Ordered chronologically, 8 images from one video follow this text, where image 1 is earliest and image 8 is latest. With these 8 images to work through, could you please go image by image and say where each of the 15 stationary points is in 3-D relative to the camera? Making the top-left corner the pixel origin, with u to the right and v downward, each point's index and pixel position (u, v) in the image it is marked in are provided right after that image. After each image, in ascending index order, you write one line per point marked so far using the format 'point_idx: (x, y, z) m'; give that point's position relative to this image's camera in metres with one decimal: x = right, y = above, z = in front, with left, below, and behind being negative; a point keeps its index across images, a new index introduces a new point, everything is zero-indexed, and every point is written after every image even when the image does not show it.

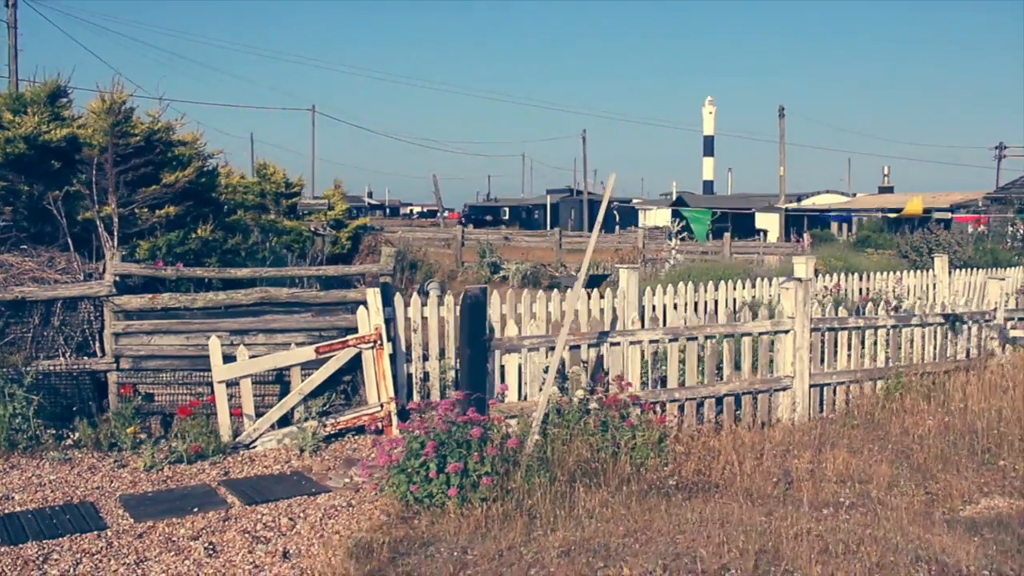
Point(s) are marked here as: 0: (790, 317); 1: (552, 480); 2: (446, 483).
0: (+2.1, -0.2, +7.9) m
1: (+0.2, -1.2, +6.3) m
2: (-0.4, -1.1, +6.1) m
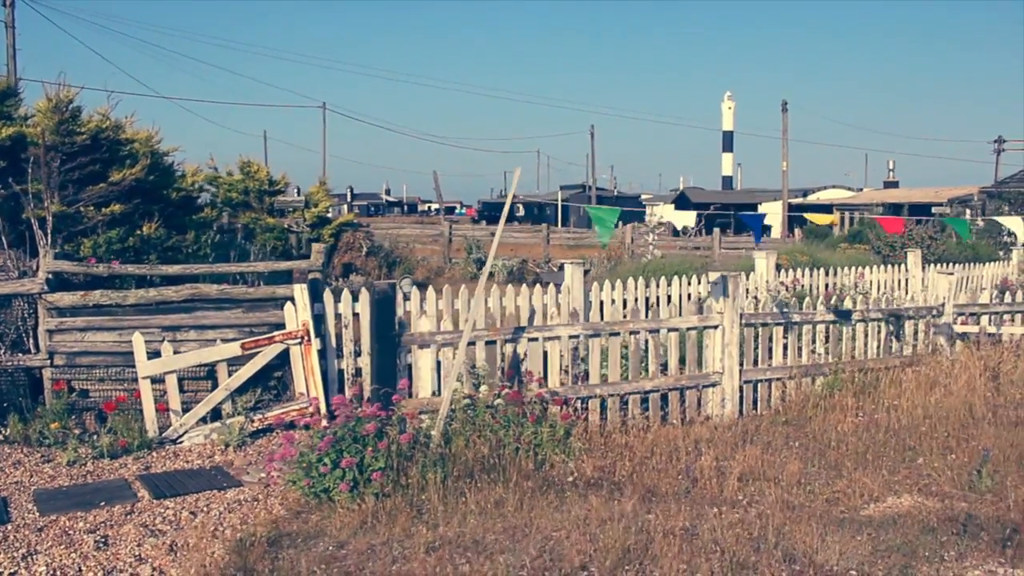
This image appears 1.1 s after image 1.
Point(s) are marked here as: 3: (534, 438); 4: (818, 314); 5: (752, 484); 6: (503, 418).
0: (+1.6, -0.2, +7.8) m
1: (-0.4, -1.1, +6.3) m
2: (-1.0, -1.1, +6.2) m
3: (+0.1, -1.0, +6.7) m
4: (+2.5, -0.2, +8.3) m
5: (+1.5, -1.2, +6.4) m
6: (-0.1, -0.8, +6.8) m
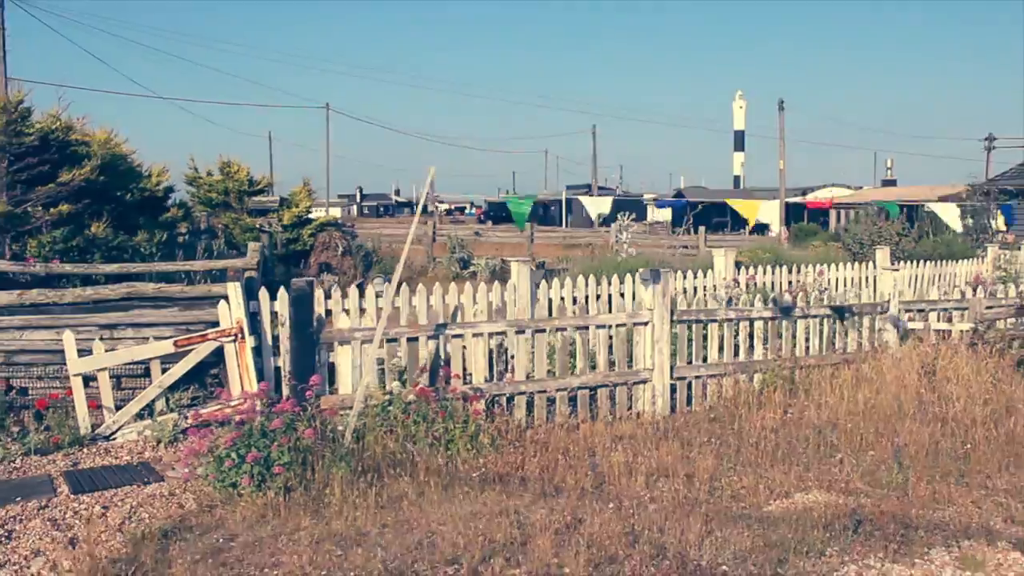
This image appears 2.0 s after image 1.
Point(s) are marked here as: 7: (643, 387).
0: (+1.0, -0.2, +7.8) m
1: (-1.0, -1.1, +6.3) m
2: (-1.6, -1.1, +6.2) m
3: (-0.4, -0.9, +6.7) m
4: (+1.9, -0.2, +8.3) m
5: (+0.9, -1.2, +6.4) m
6: (-0.6, -0.8, +6.8) m
7: (+1.0, -0.7, +7.8) m
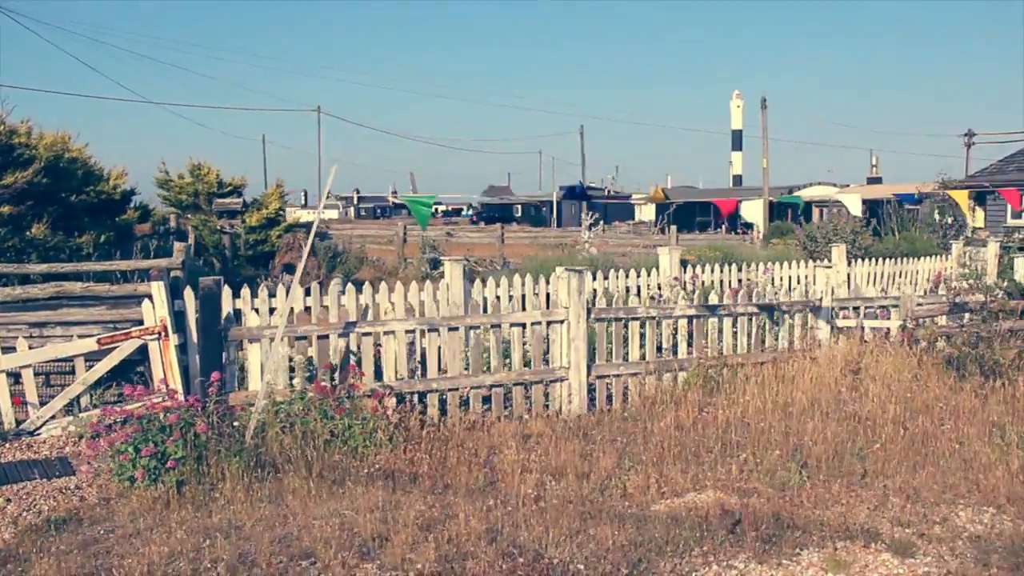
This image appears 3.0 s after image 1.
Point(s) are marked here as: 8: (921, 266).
0: (+0.4, -0.1, +7.8) m
1: (-1.6, -1.1, +6.3) m
2: (-2.3, -1.1, +6.2) m
3: (-1.1, -0.9, +6.7) m
4: (+1.3, -0.2, +8.2) m
5: (+0.3, -1.2, +6.4) m
6: (-1.3, -0.8, +6.8) m
7: (+0.4, -0.7, +7.8) m
8: (+5.0, +0.3, +12.7) m
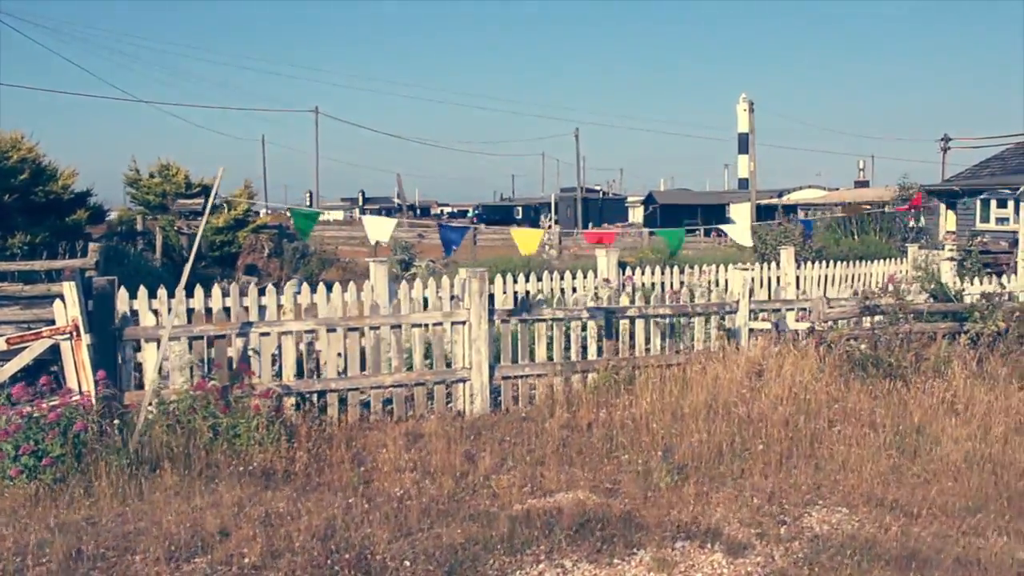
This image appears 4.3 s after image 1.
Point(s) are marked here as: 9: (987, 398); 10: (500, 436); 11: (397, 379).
0: (-0.4, -0.2, +7.9) m
1: (-2.4, -1.1, +6.5) m
2: (-3.1, -1.1, +6.4) m
3: (-1.8, -0.9, +6.8) m
4: (+0.6, -0.2, +8.3) m
5: (-0.5, -1.2, +6.5) m
6: (-2.1, -0.8, +6.9) m
7: (-0.4, -0.7, +7.9) m
8: (+4.4, +0.2, +12.7) m
9: (+3.4, -0.8, +7.4) m
10: (-0.1, -1.0, +7.3) m
11: (-0.9, -0.7, +7.7) m
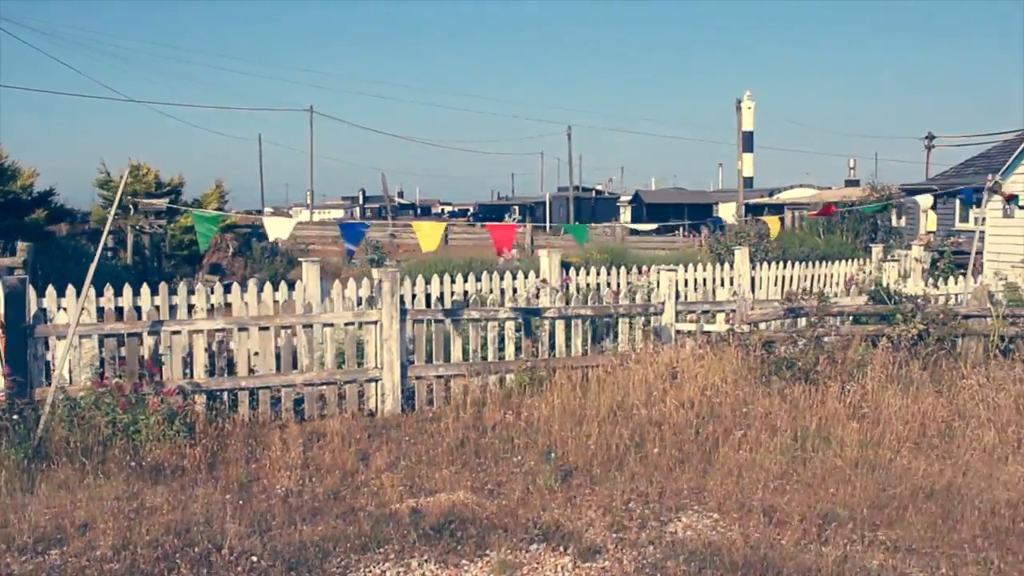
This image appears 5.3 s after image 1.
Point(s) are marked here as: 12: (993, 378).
0: (-1.0, -0.2, +7.9) m
1: (-3.1, -1.1, +6.5) m
2: (-3.8, -1.1, +6.5) m
3: (-2.5, -0.9, +6.9) m
4: (-0.1, -0.2, +8.3) m
5: (-1.2, -1.2, +6.5) m
6: (-2.8, -0.8, +7.0) m
7: (-1.1, -0.7, +7.9) m
8: (+3.9, +0.2, +12.6) m
9: (+2.7, -0.8, +7.3) m
10: (-0.8, -1.0, +7.3) m
11: (-1.5, -0.7, +7.7) m
12: (+3.6, -0.7, +7.8) m
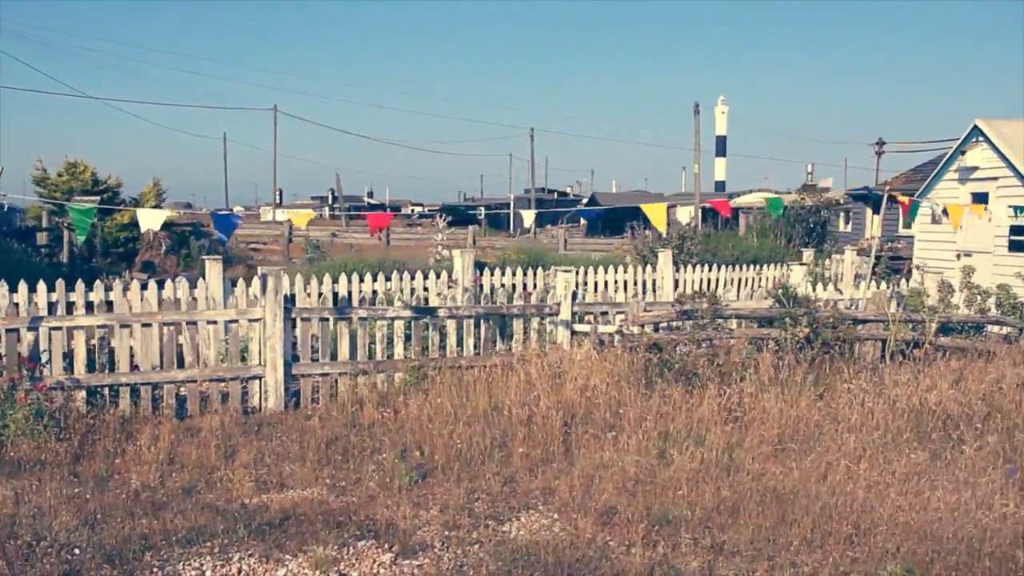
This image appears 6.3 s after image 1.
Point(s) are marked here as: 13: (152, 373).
0: (-1.9, -0.1, +7.9) m
1: (-4.0, -1.1, +6.5) m
2: (-4.6, -1.0, +6.4) m
3: (-3.4, -0.9, +6.9) m
4: (-1.0, -0.2, +8.3) m
5: (-2.1, -1.2, +6.5) m
6: (-3.6, -0.8, +7.0) m
7: (-1.9, -0.7, +7.9) m
8: (+2.9, +0.2, +12.6) m
9: (+1.8, -0.8, +7.3) m
10: (-1.6, -1.0, +7.2) m
11: (-2.4, -0.7, +7.7) m
12: (+2.7, -0.7, +7.8) m
13: (-2.7, -0.6, +7.7) m
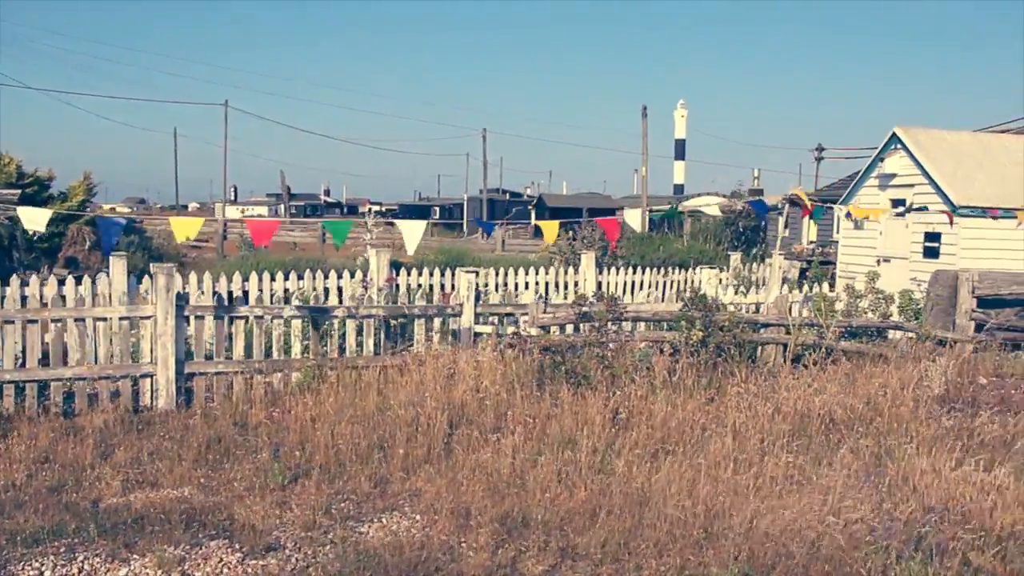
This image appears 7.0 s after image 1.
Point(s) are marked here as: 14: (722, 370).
0: (-2.7, -0.1, +7.8) m
1: (-4.8, -1.0, +6.4) m
2: (-5.4, -1.0, +6.3) m
3: (-4.2, -0.9, +6.8) m
4: (-1.8, -0.2, +8.2) m
5: (-2.9, -1.1, +6.4) m
6: (-4.4, -0.7, +6.8) m
7: (-2.7, -0.7, +7.8) m
8: (+2.0, +0.1, +12.6) m
9: (+1.0, -0.8, +7.3) m
10: (-2.4, -1.0, +7.2) m
11: (-3.2, -0.6, +7.6) m
12: (+1.9, -0.7, +7.9) m
13: (-3.5, -0.6, +7.6) m
14: (+1.6, -0.6, +8.1) m
